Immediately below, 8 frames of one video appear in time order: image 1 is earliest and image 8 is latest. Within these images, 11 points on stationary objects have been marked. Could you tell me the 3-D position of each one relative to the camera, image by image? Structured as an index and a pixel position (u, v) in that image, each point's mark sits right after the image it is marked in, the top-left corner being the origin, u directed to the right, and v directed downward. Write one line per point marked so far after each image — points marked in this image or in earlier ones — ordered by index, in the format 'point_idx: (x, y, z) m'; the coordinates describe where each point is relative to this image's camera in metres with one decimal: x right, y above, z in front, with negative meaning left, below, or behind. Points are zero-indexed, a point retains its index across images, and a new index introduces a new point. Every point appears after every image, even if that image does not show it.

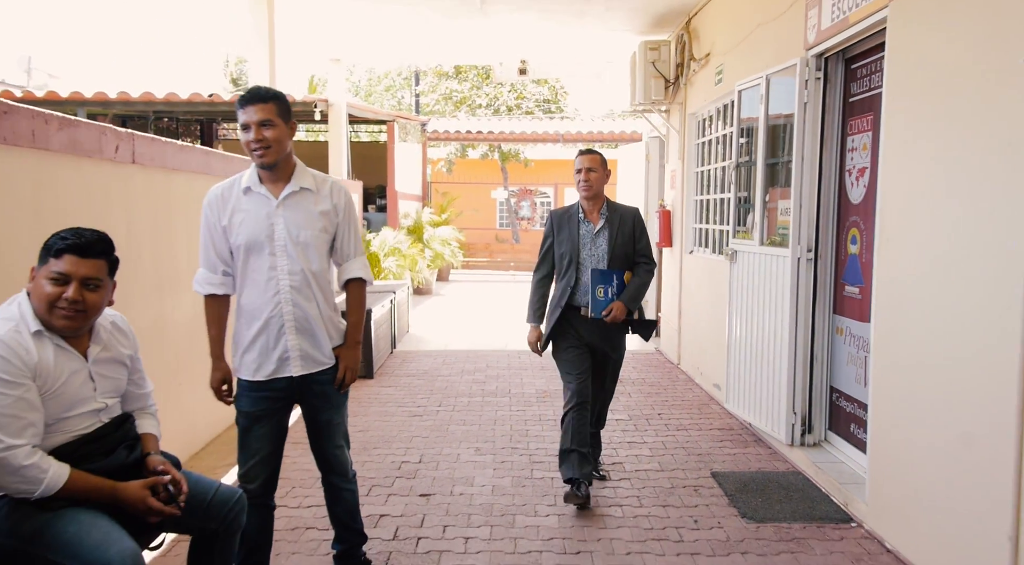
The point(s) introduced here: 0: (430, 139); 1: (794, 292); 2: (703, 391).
0: (-1.6, +2.8, +15.1) m
1: (+1.7, -0.1, +4.6) m
2: (+1.6, -0.9, +6.4) m
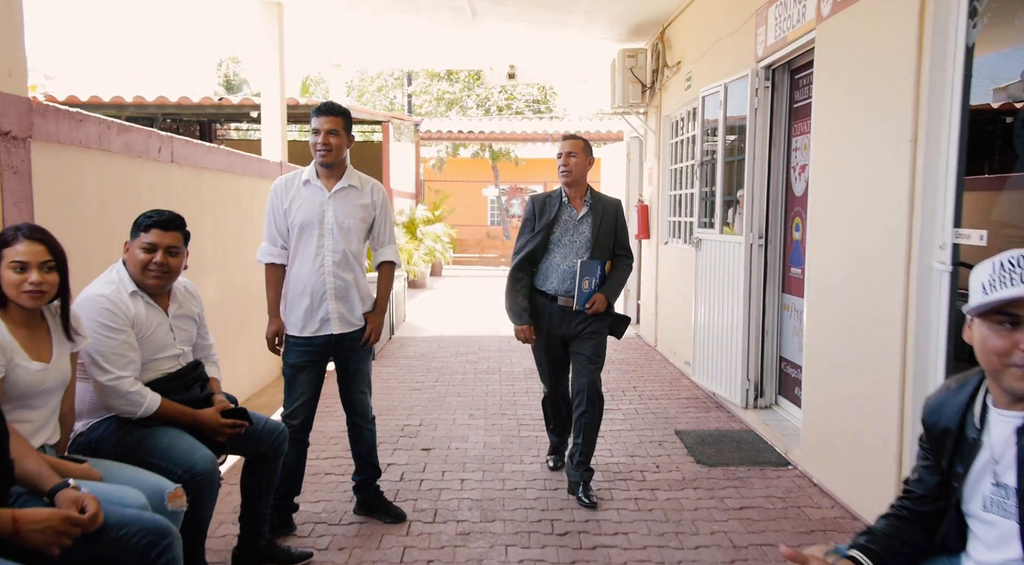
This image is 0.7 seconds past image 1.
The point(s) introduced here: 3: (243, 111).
0: (-1.8, +2.9, +15.7) m
1: (+1.6, +0.1, +5.2) m
2: (+1.5, -0.8, +7.1) m
3: (-3.6, +2.3, +10.4) m
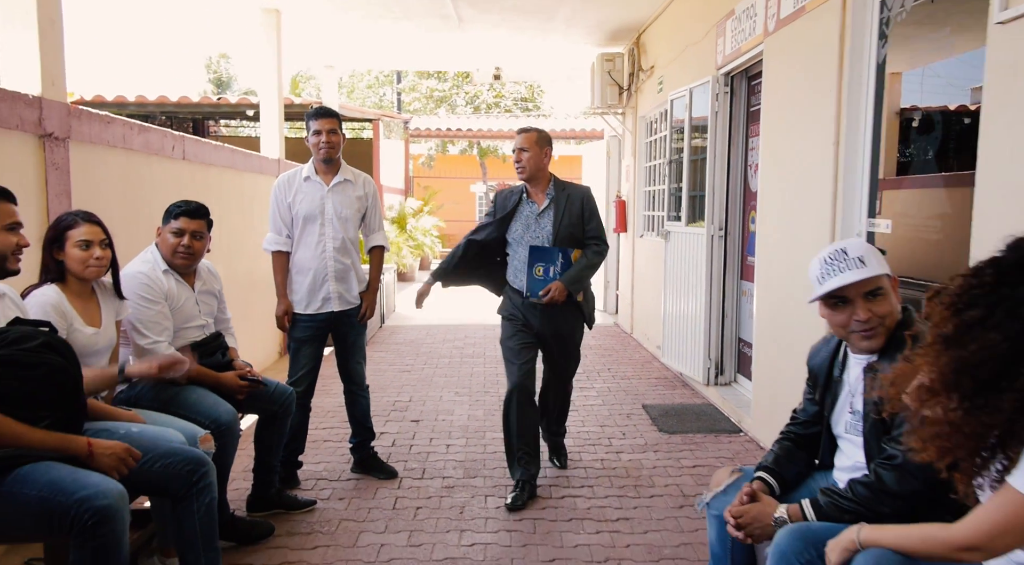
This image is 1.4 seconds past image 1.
0: (-2.1, +3.1, +16.1) m
1: (+1.5, +0.1, +5.7) m
2: (+1.3, -0.7, +7.6) m
3: (-3.8, +2.4, +10.8) m
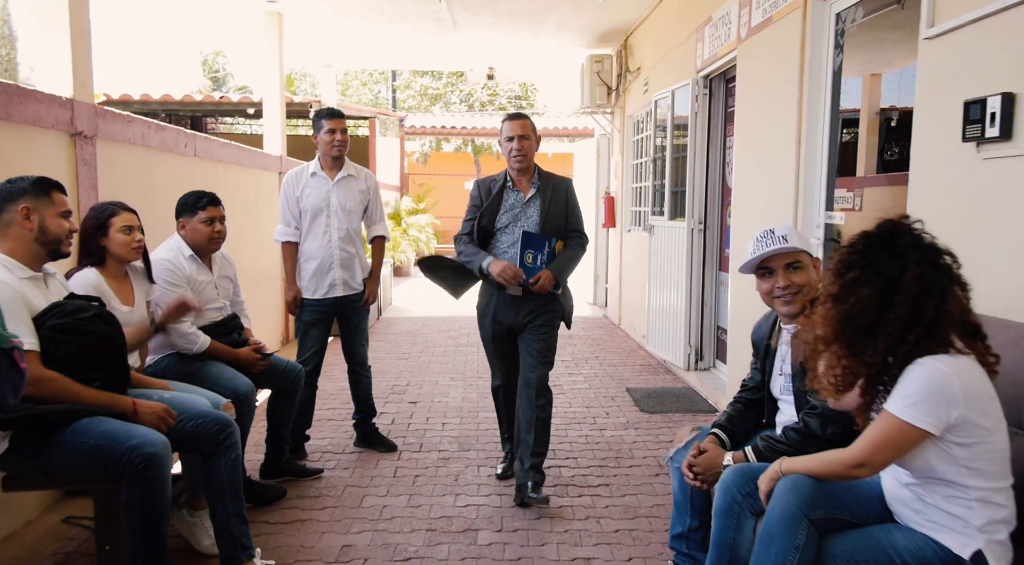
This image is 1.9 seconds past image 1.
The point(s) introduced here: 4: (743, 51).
0: (-2.3, +3.2, +16.4) m
1: (+1.4, +0.2, +6.1) m
2: (+1.3, -0.6, +7.9) m
3: (-3.9, +2.5, +11.1) m
4: (+1.4, +1.5, +4.8) m
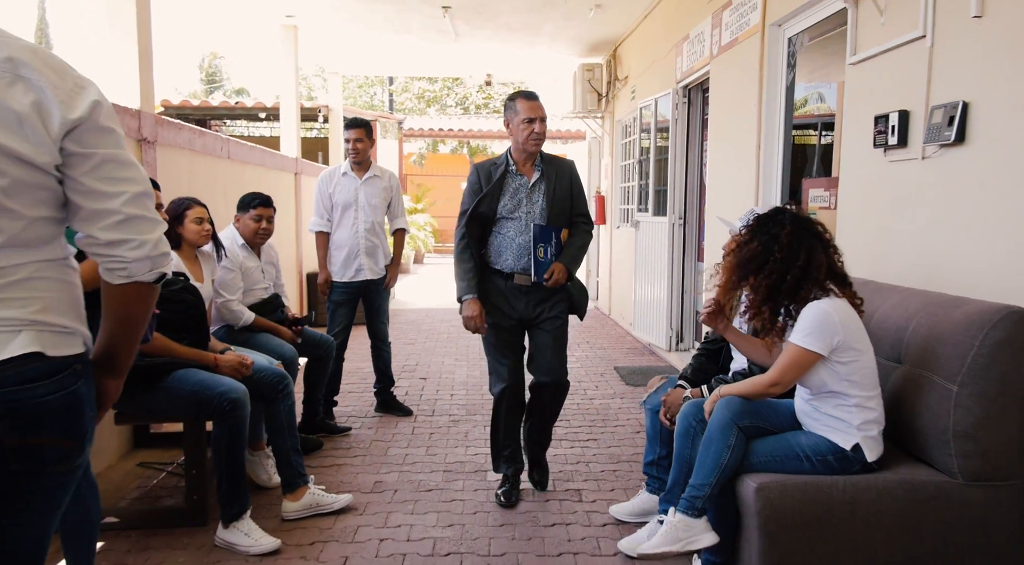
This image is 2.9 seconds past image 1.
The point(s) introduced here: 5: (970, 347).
0: (-2.4, +3.3, +17.1) m
1: (+1.4, +0.3, +6.8) m
2: (+1.2, -0.5, +8.6) m
3: (-4.0, +2.6, +11.7) m
4: (+1.4, +1.5, +5.5) m
5: (+1.4, -0.2, +2.3) m
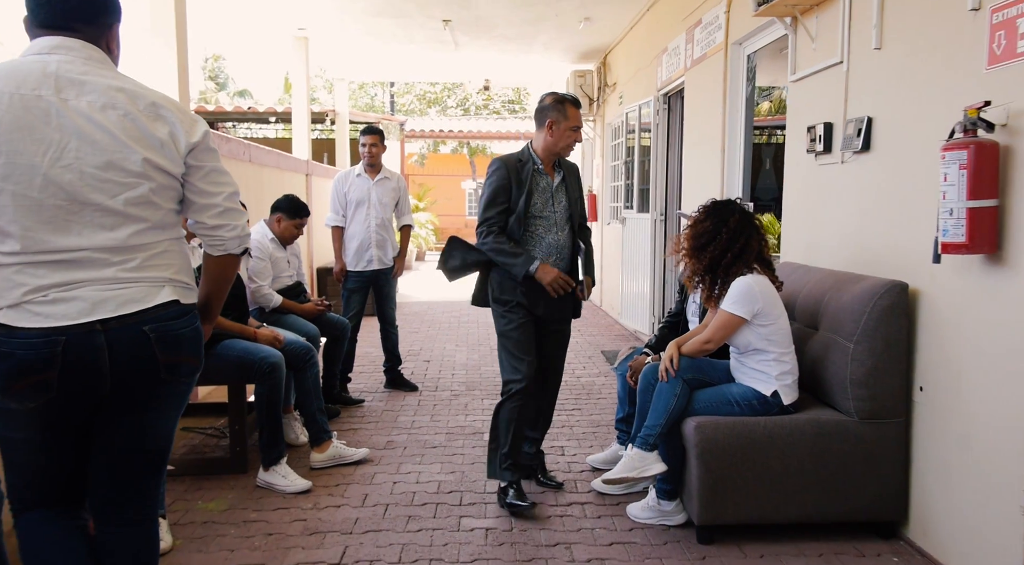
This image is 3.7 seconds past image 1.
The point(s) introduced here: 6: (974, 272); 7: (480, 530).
0: (-2.4, +3.3, +17.7) m
1: (+1.4, +0.4, +7.4) m
2: (+1.2, -0.4, +9.2) m
3: (-4.0, +2.7, +12.4) m
4: (+1.4, +1.6, +6.1) m
5: (+1.3, -0.1, +2.9) m
6: (+1.6, 0.0, +2.5) m
7: (-0.1, -1.0, +3.2) m
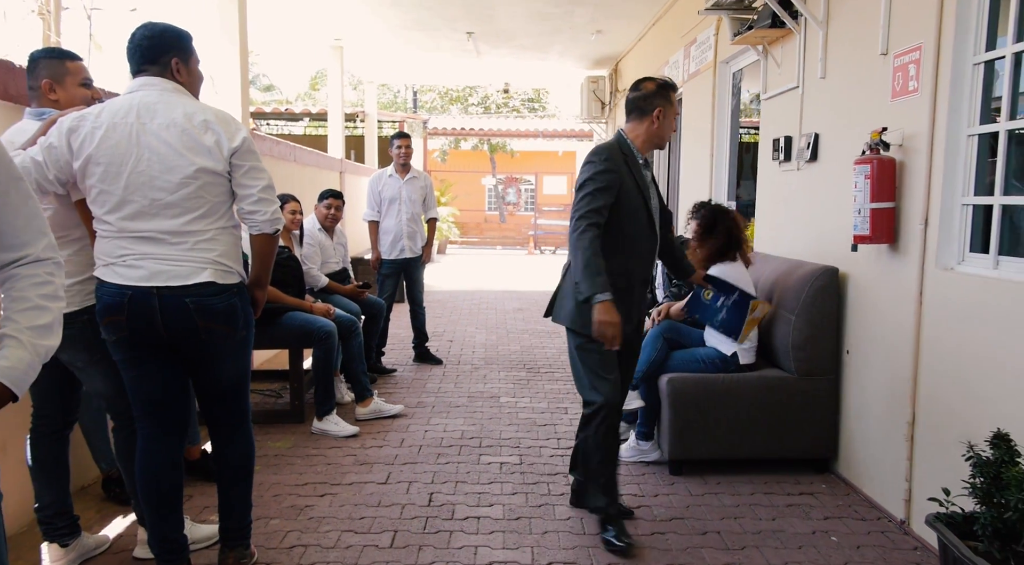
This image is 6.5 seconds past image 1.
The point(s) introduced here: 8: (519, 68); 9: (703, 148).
0: (-2.0, +3.5, +18.5) m
1: (+1.5, +0.5, +8.1) m
2: (+1.4, -0.3, +10.0) m
3: (-3.7, +2.9, +13.2) m
4: (+1.5, +1.7, +6.8) m
5: (+1.4, 0.0, +3.7) m
6: (+1.6, +0.1, +3.3) m
7: (-0.1, -0.9, +4.0) m
8: (+0.1, +3.3, +11.7) m
9: (+1.5, +1.1, +6.3) m
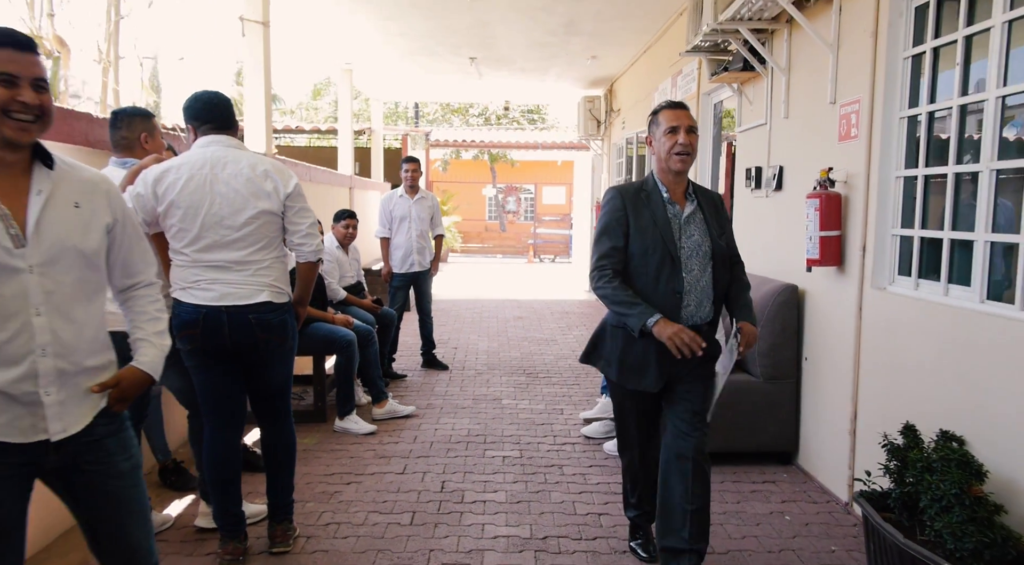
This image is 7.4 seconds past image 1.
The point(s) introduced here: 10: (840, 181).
0: (-1.9, +3.3, +19.1) m
1: (+1.5, +0.4, +8.7) m
2: (+1.4, -0.4, +10.5) m
3: (-3.7, +2.7, +13.8) m
4: (+1.6, +1.6, +7.4) m
5: (+1.4, -0.1, +4.2) m
6: (+1.6, 0.0, +3.8) m
7: (-0.1, -1.0, +4.5) m
8: (+0.1, +3.1, +12.3) m
9: (+1.6, +1.0, +6.8) m
10: (+1.6, +0.5, +3.8) m
